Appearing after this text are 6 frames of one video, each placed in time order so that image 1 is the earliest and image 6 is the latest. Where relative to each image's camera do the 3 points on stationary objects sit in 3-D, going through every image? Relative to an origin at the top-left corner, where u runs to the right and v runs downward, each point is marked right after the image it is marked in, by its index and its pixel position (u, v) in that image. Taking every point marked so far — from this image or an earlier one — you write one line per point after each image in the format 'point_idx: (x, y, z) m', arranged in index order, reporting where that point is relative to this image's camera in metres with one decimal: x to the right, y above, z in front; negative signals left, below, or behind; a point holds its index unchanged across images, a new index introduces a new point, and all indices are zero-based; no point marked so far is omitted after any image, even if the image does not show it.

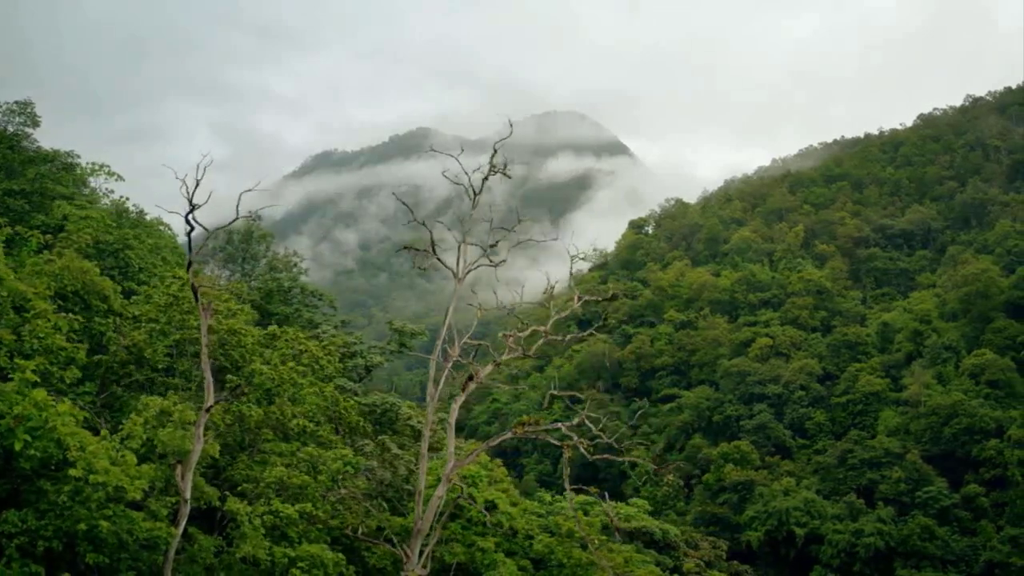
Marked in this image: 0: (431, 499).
0: (-0.7, -1.8, +7.8) m
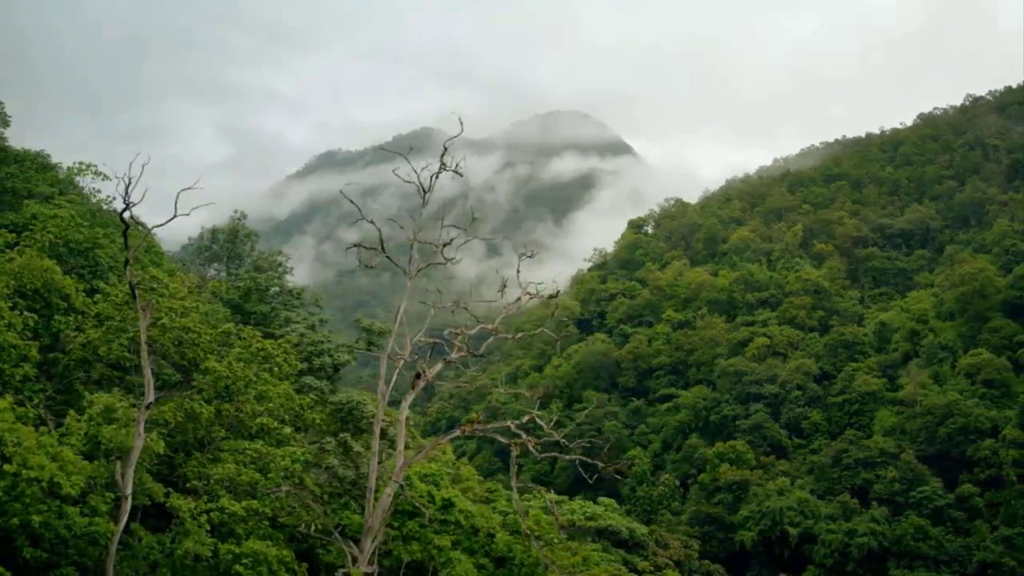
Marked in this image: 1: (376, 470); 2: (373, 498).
0: (-1.2, -1.8, +7.8) m
1: (-1.2, -1.6, +7.7) m
2: (-1.2, -1.8, +7.8) m
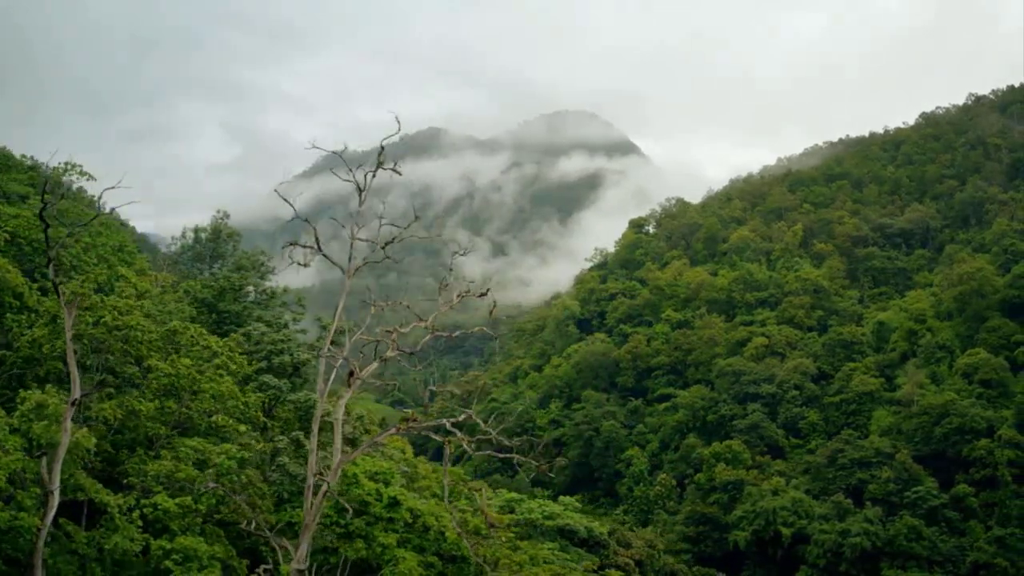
0: (-1.7, -1.8, +7.8) m
1: (-1.7, -1.6, +7.7) m
2: (-1.8, -1.8, +7.8) m
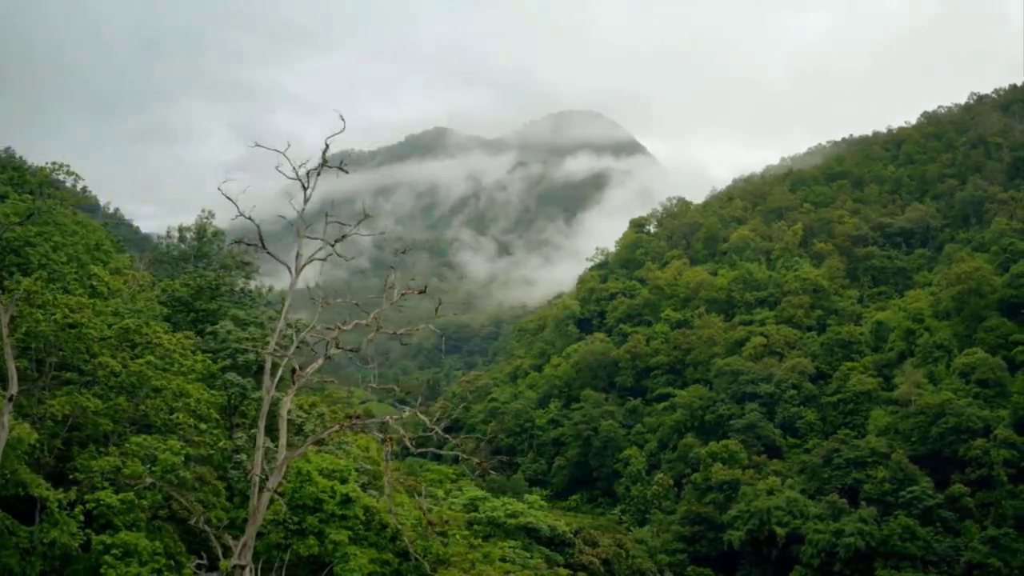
0: (-2.2, -1.8, +7.8) m
1: (-2.2, -1.5, +7.7) m
2: (-2.2, -1.8, +7.8) m
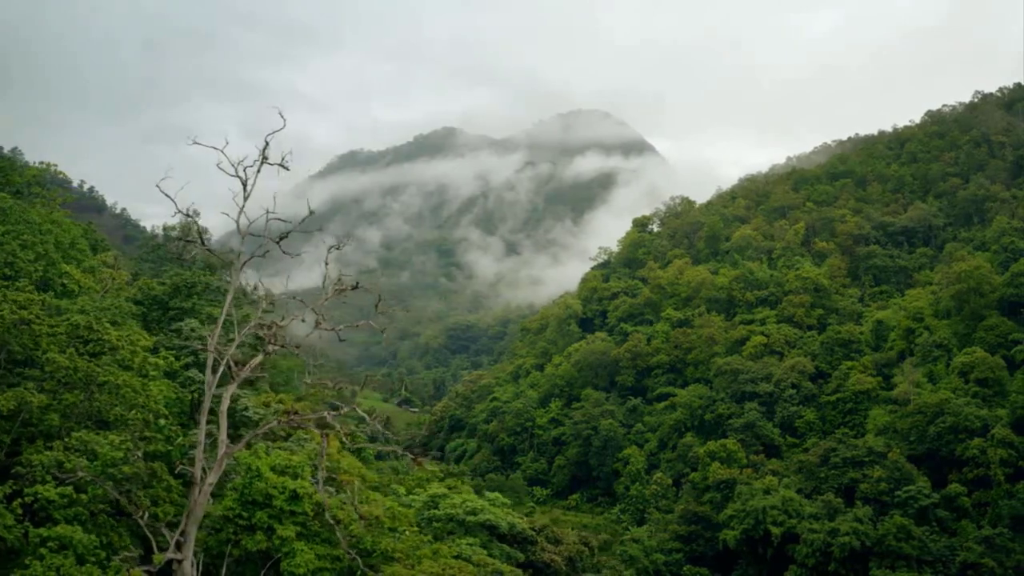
0: (-2.7, -1.8, +7.8) m
1: (-2.7, -1.5, +7.8) m
2: (-2.8, -1.8, +7.9) m
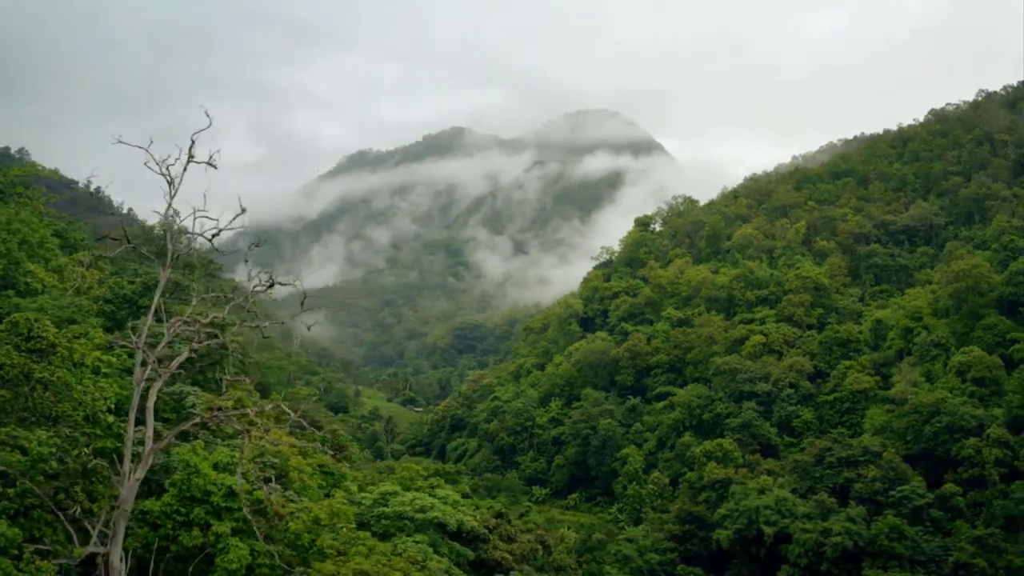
0: (-3.3, -1.7, +7.9) m
1: (-3.4, -1.5, +7.8) m
2: (-3.4, -1.7, +7.9) m
